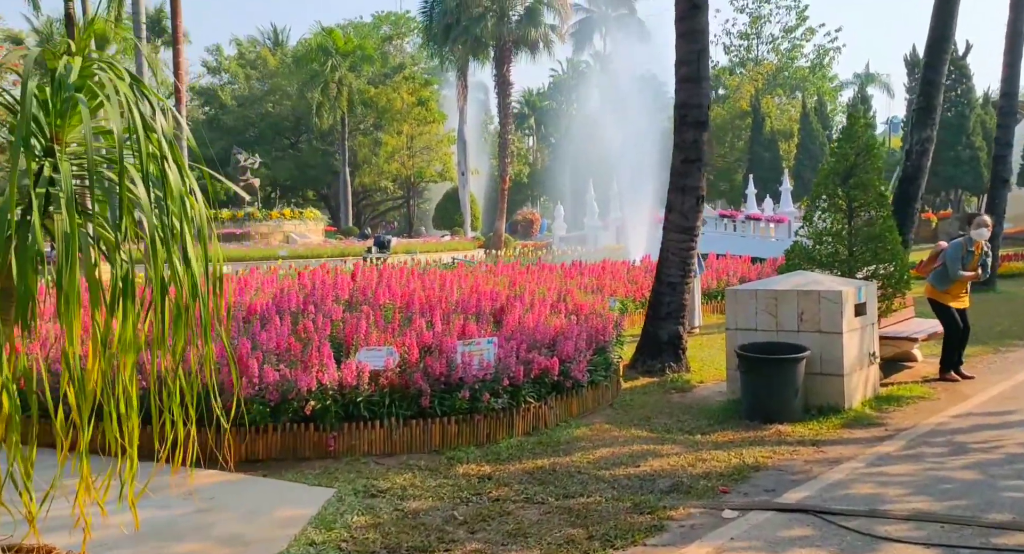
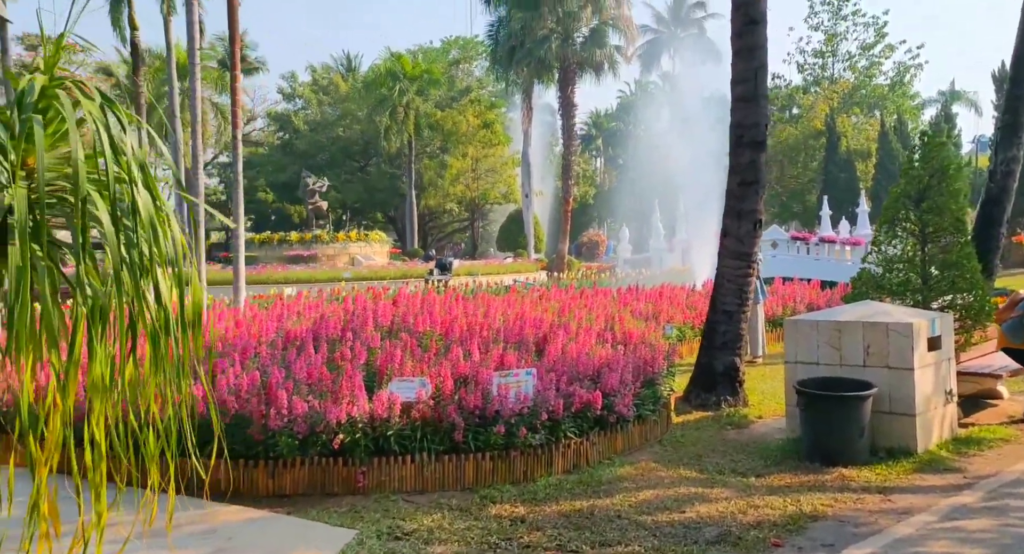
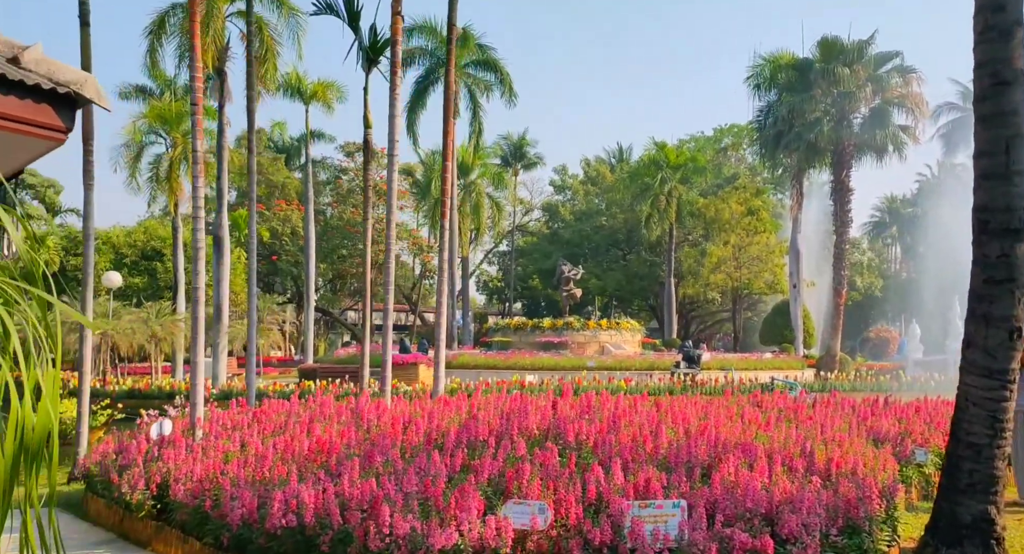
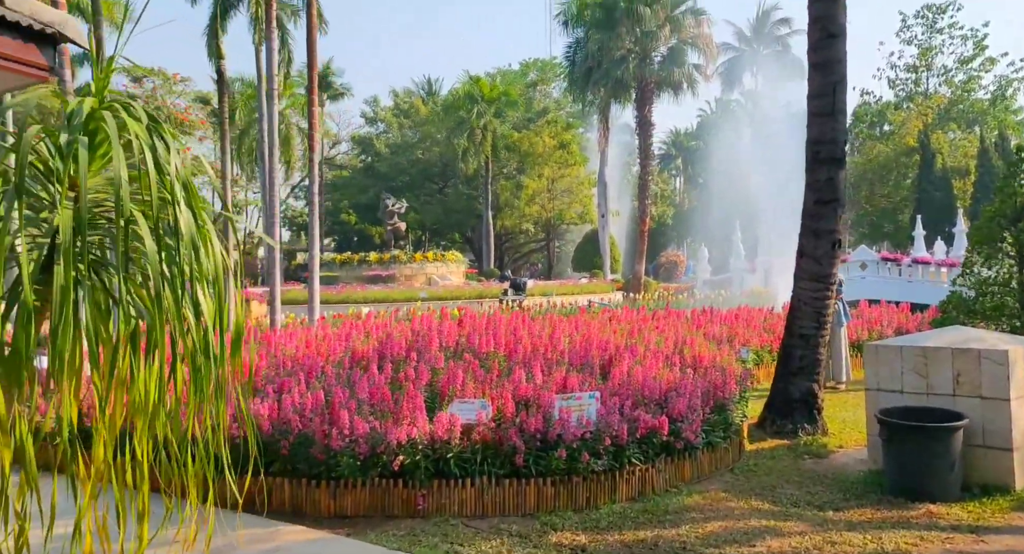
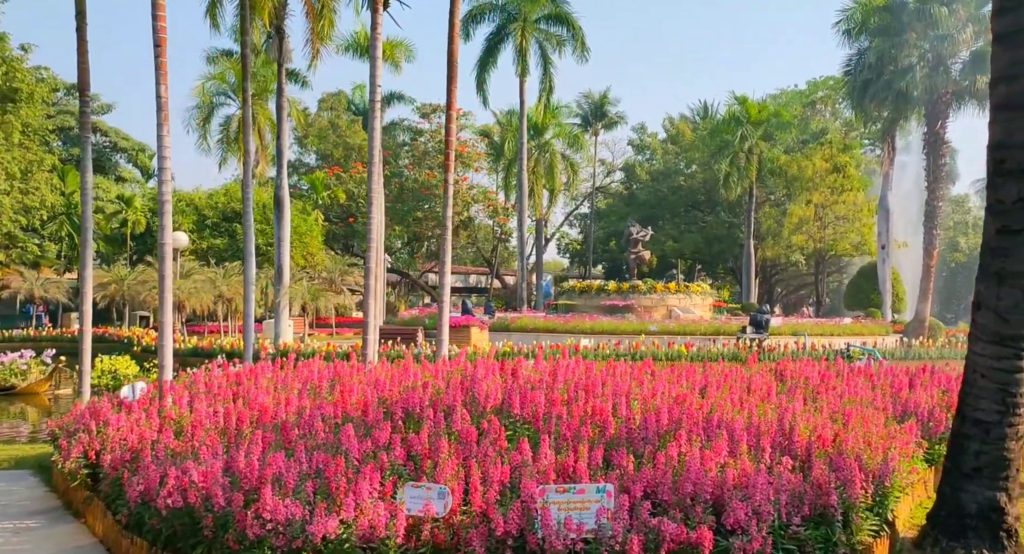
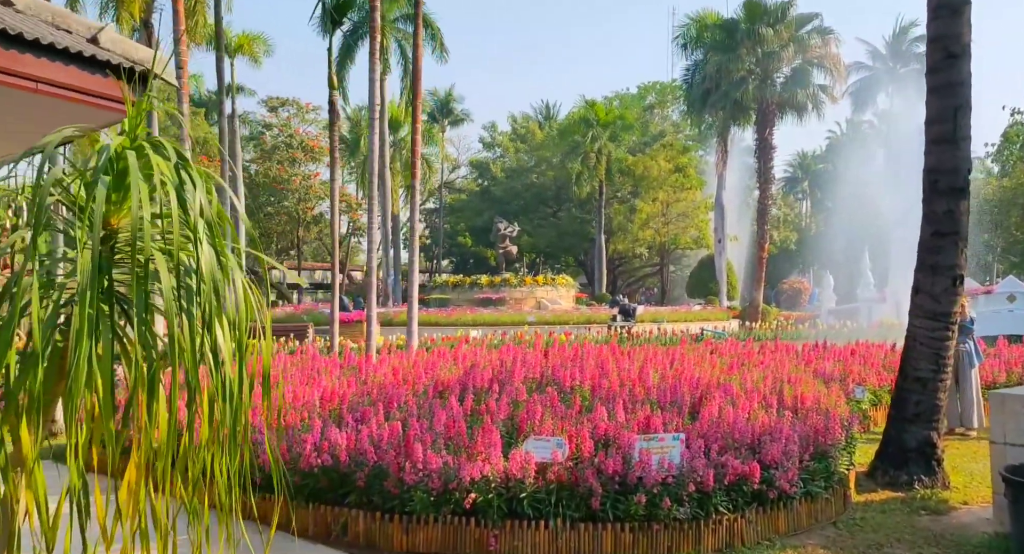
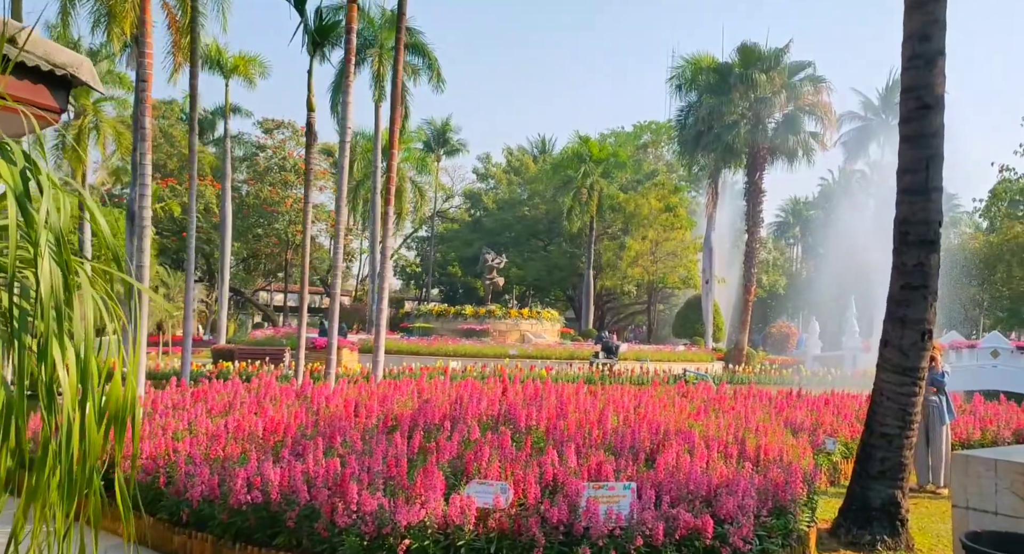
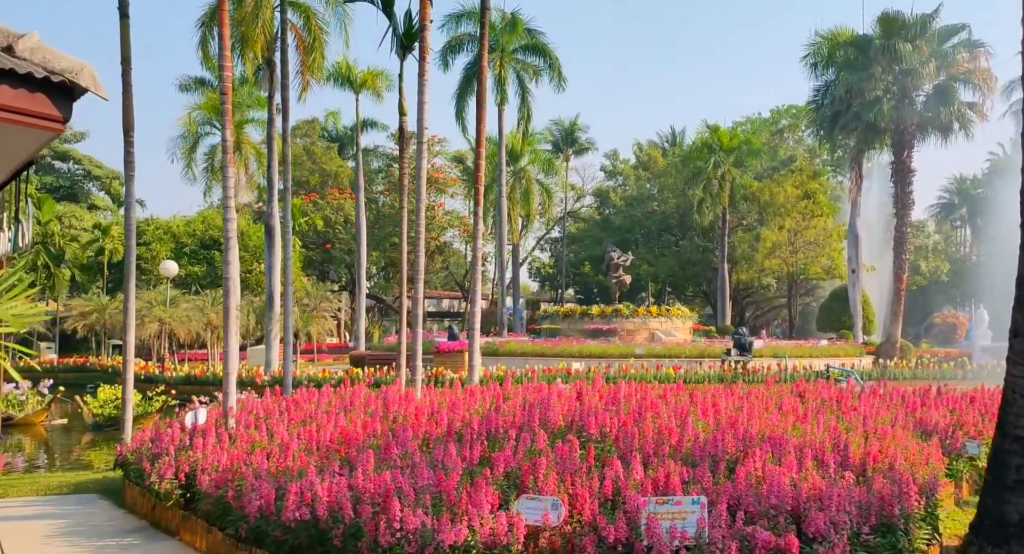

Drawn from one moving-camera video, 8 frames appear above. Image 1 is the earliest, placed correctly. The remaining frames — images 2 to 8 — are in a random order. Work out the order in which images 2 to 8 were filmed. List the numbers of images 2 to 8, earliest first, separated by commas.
2, 4, 6, 7, 3, 8, 5
